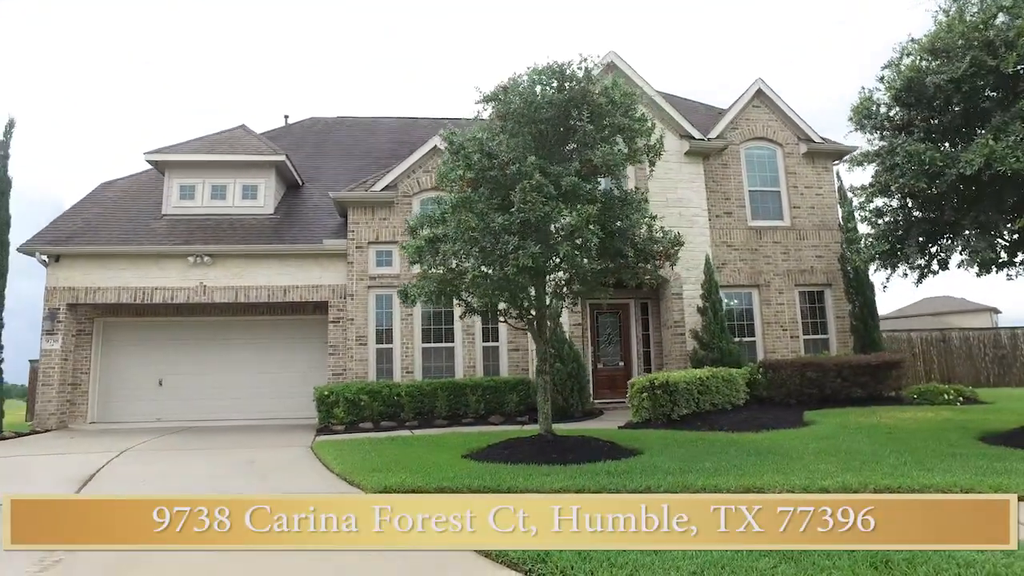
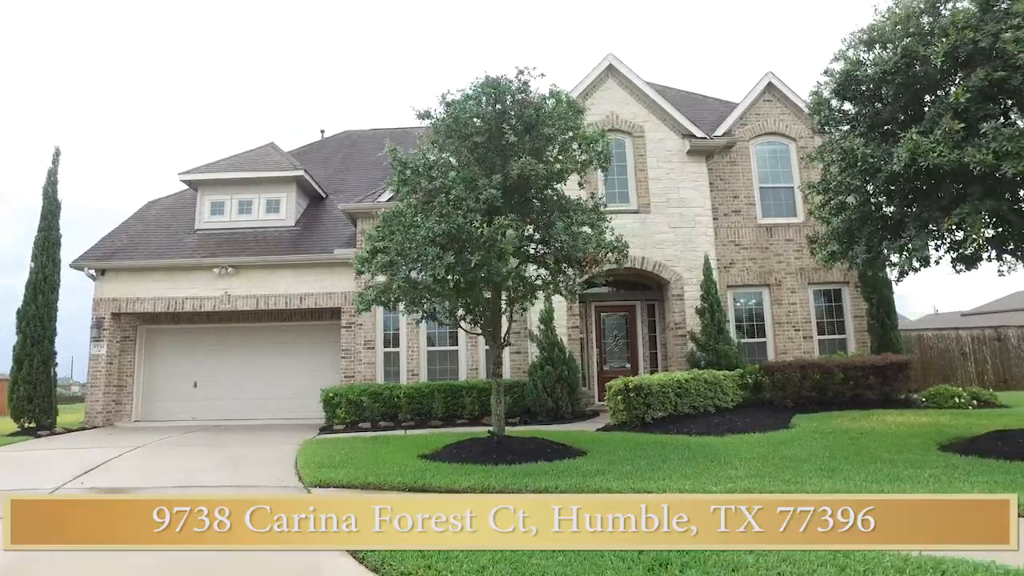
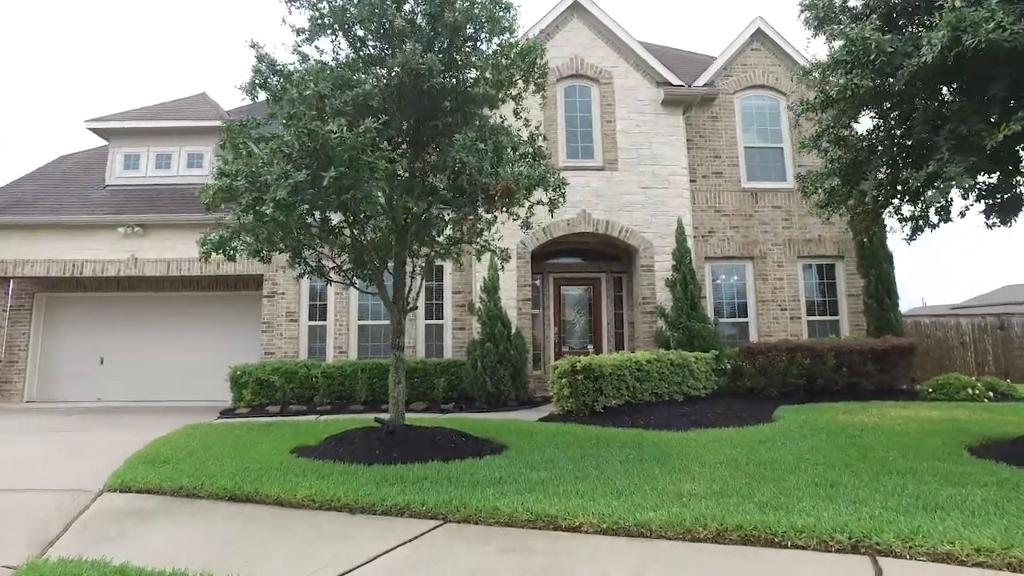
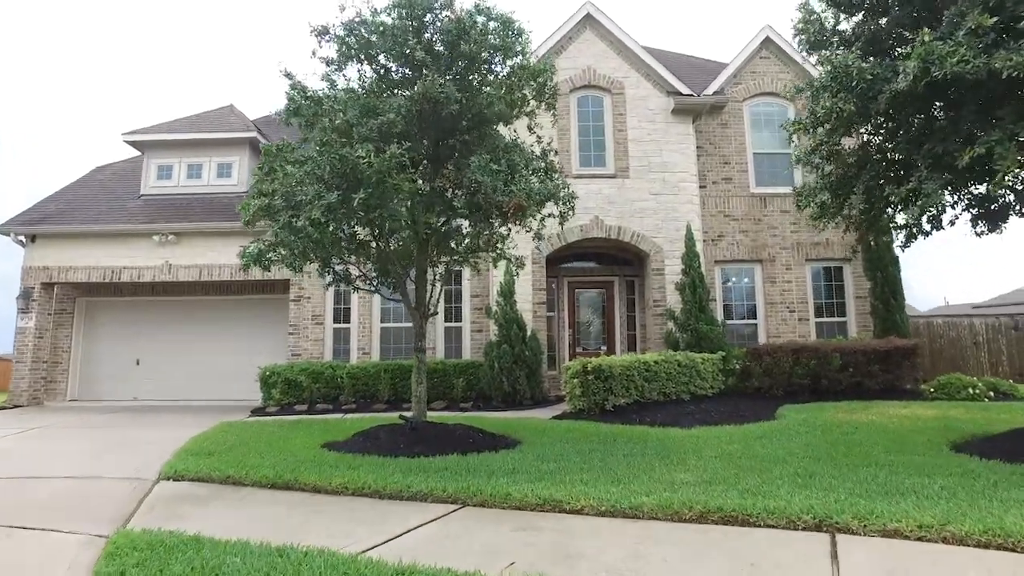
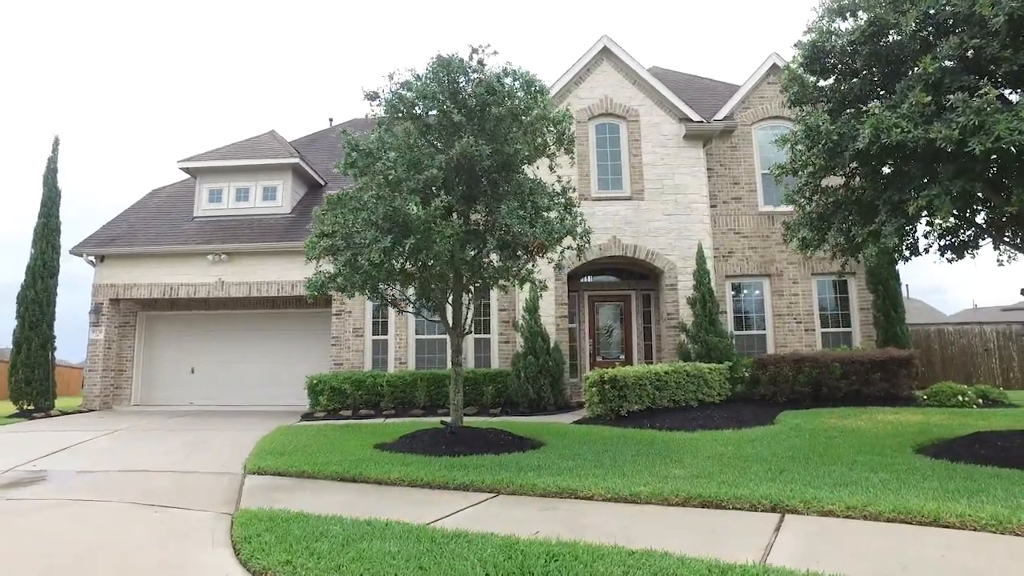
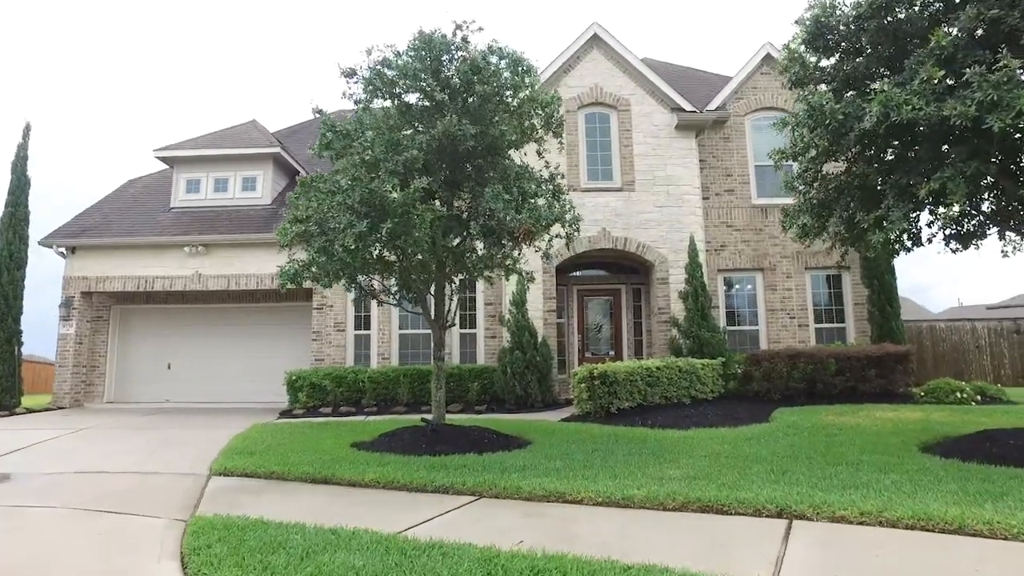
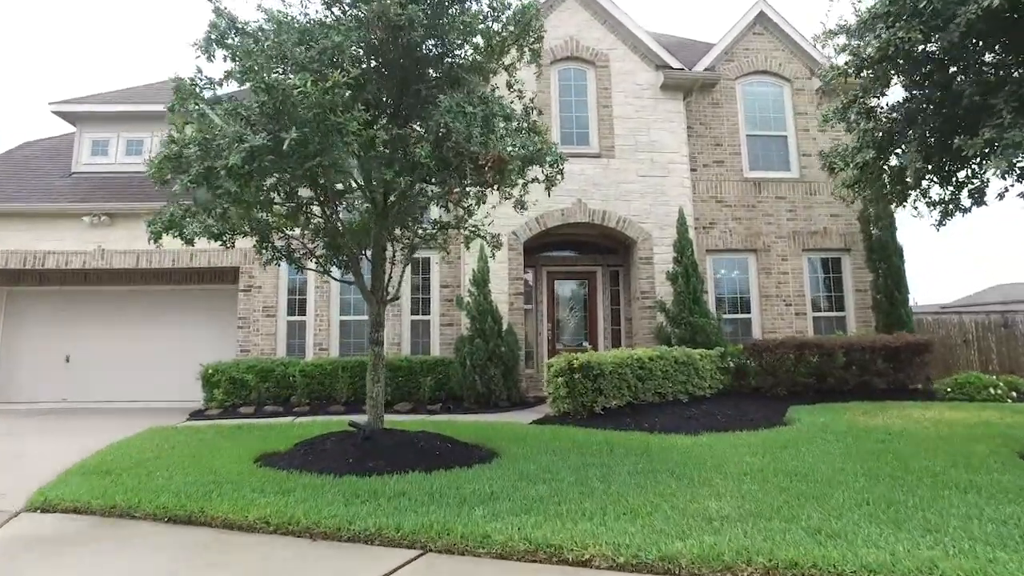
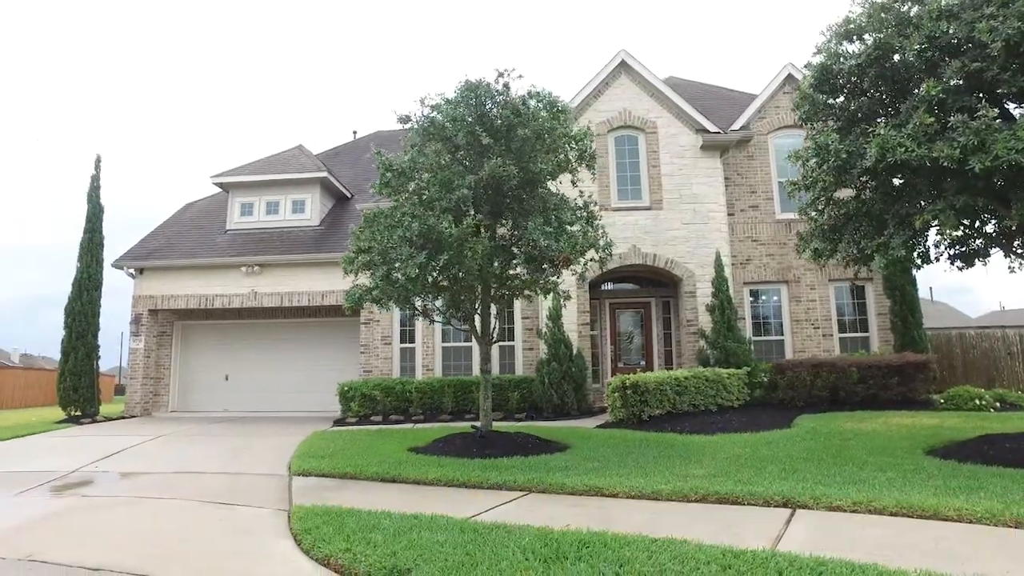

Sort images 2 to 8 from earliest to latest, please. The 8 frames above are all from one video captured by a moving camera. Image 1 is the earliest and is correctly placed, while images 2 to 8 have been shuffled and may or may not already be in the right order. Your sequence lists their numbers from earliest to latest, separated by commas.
2, 8, 5, 6, 4, 3, 7
